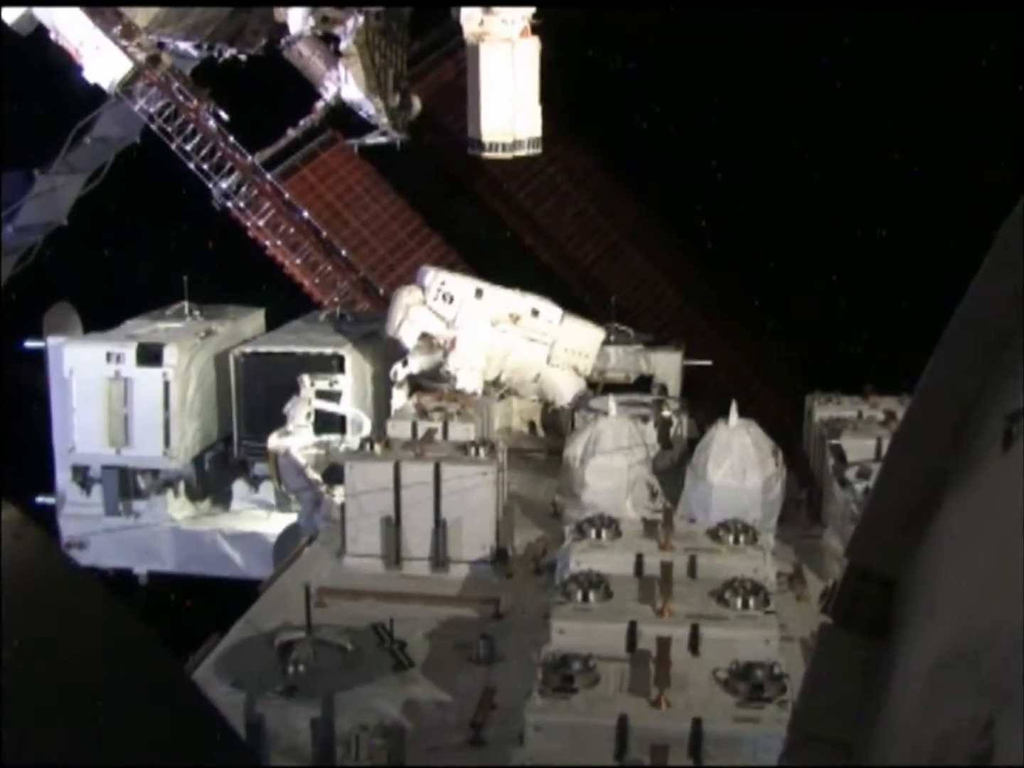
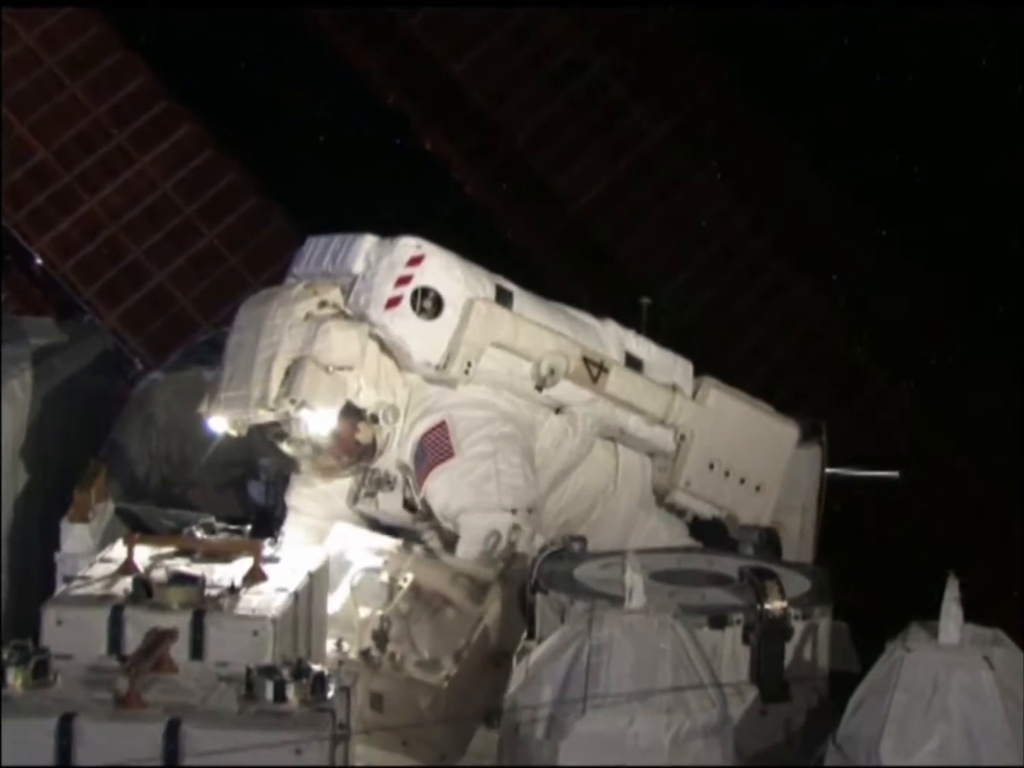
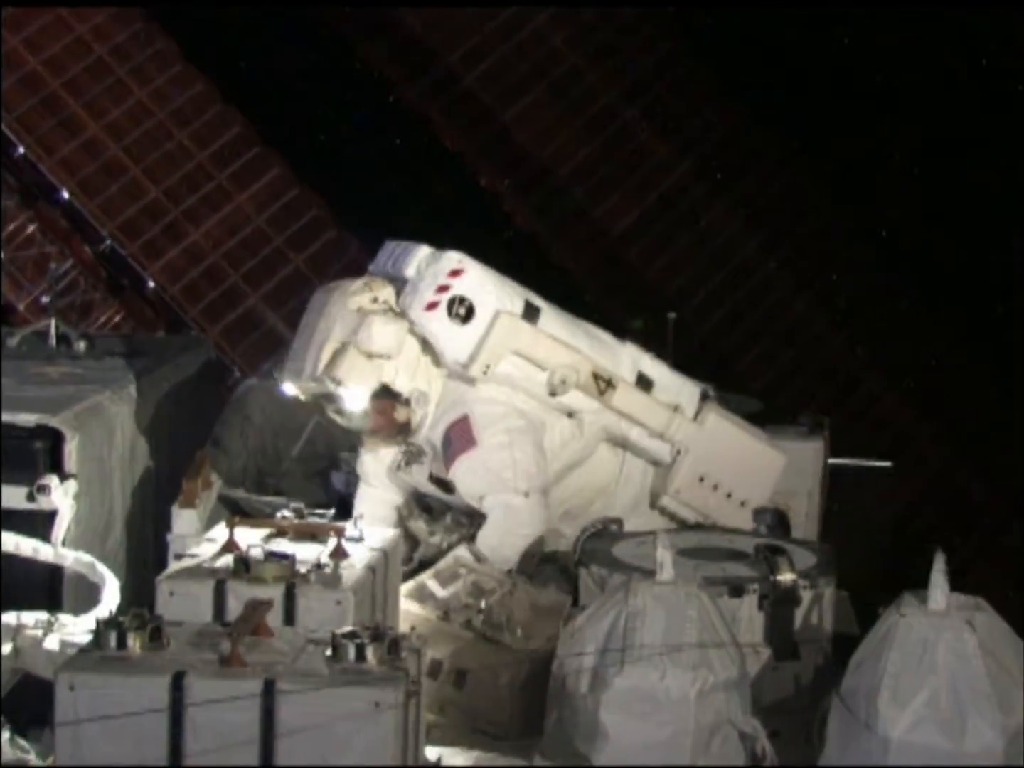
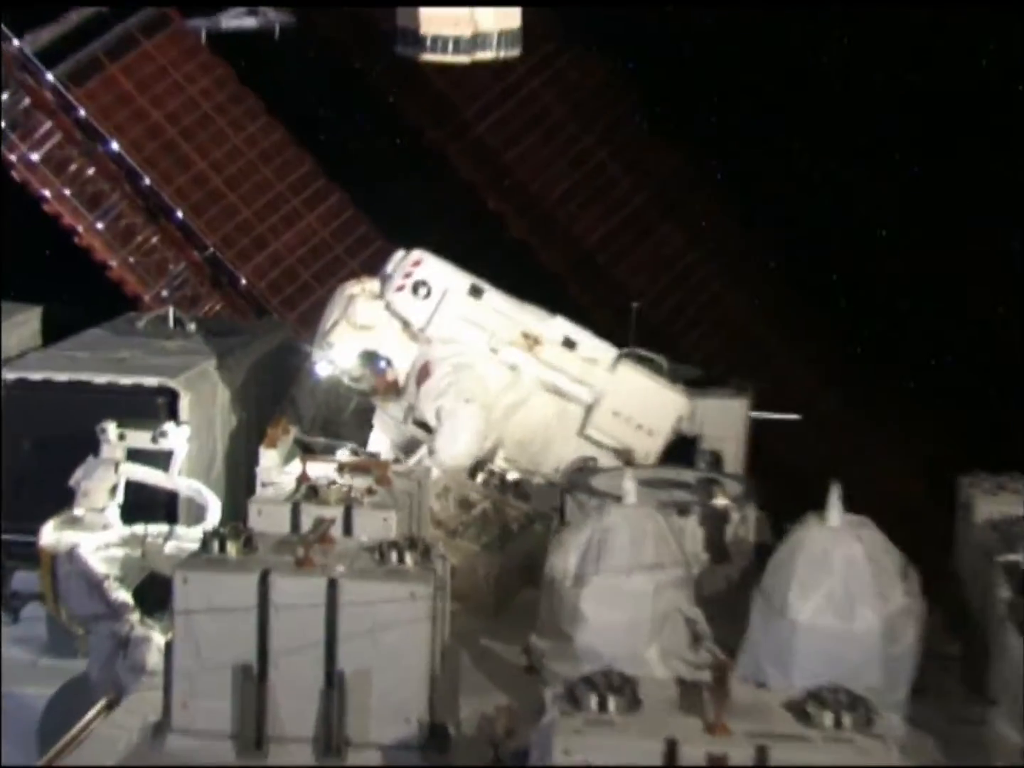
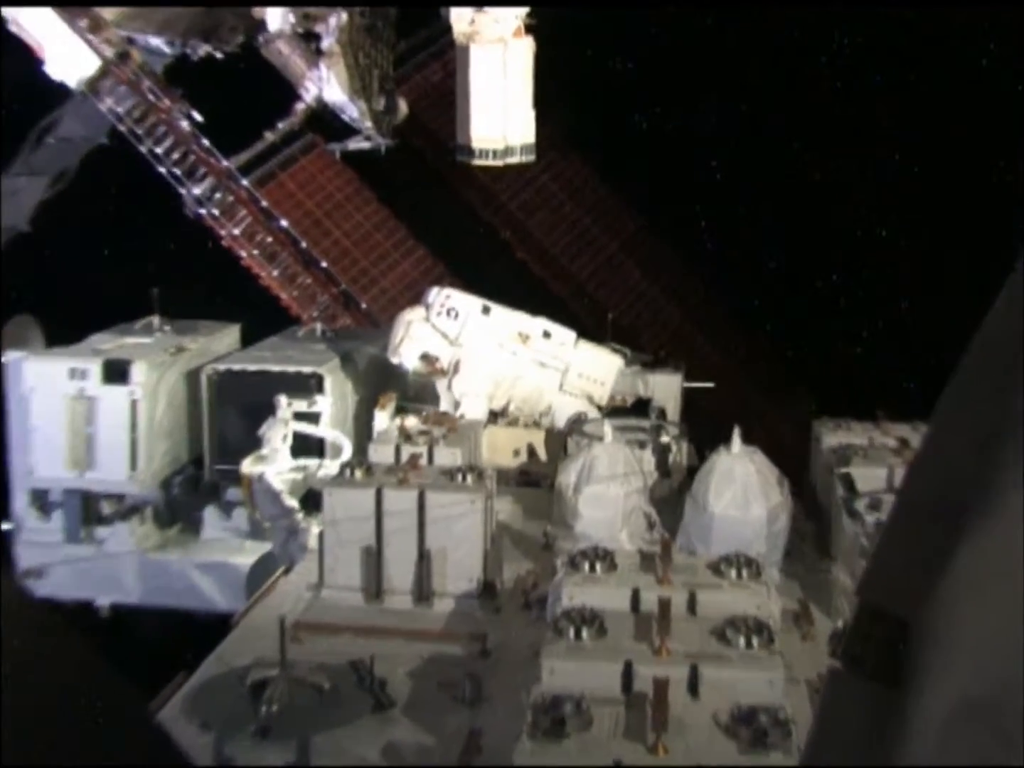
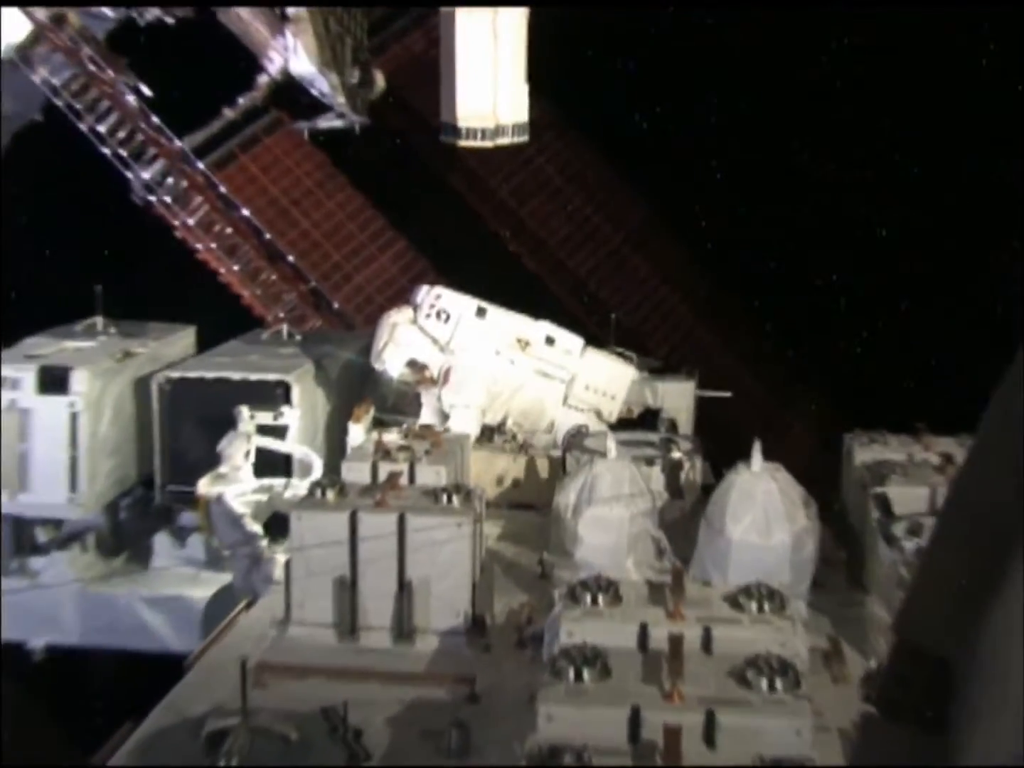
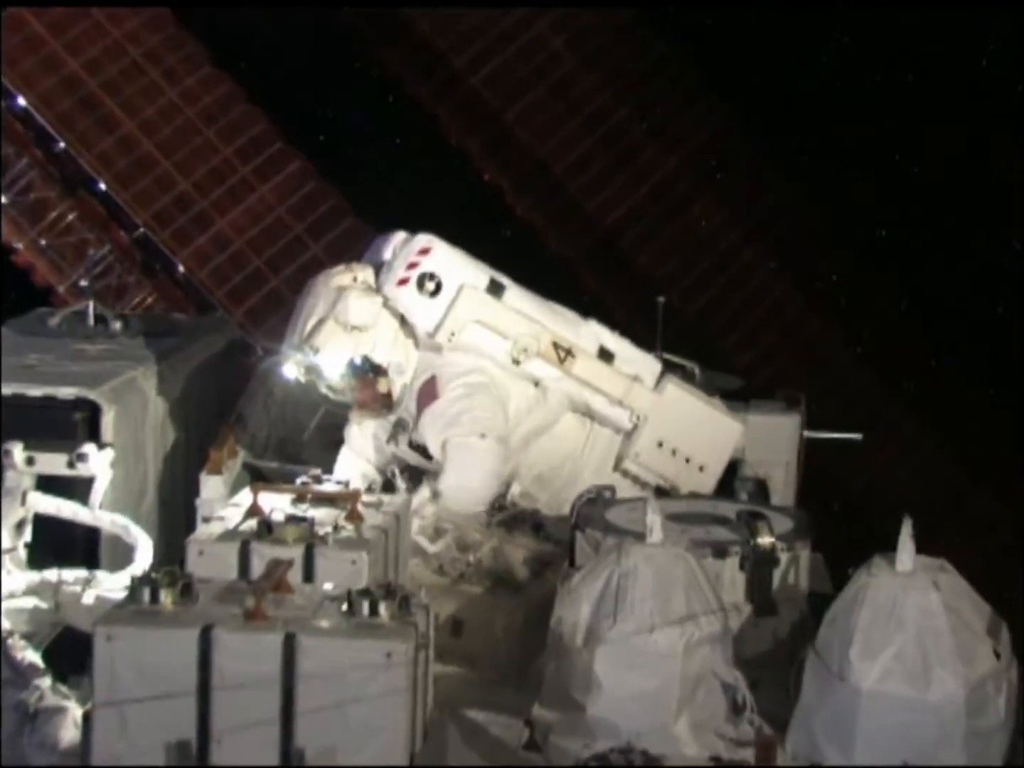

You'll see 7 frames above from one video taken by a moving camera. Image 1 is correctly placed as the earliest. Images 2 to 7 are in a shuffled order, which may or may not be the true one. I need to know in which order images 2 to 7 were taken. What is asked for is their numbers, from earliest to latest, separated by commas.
5, 6, 4, 7, 3, 2
